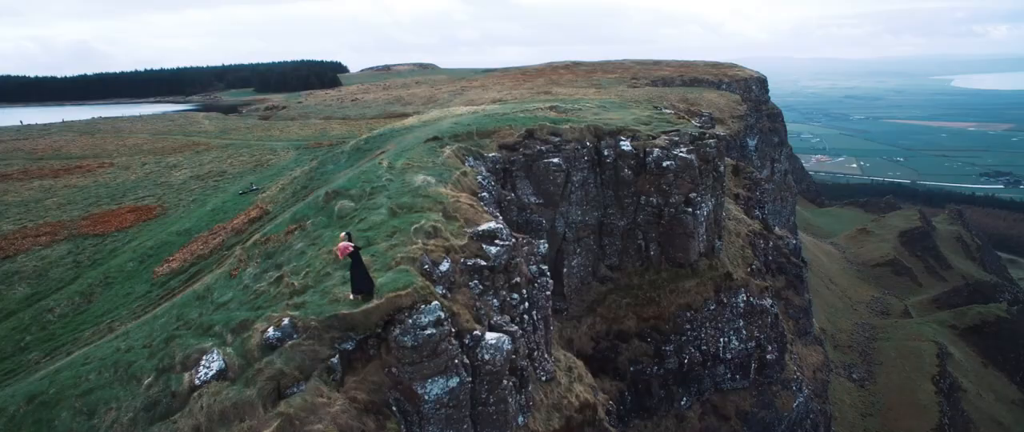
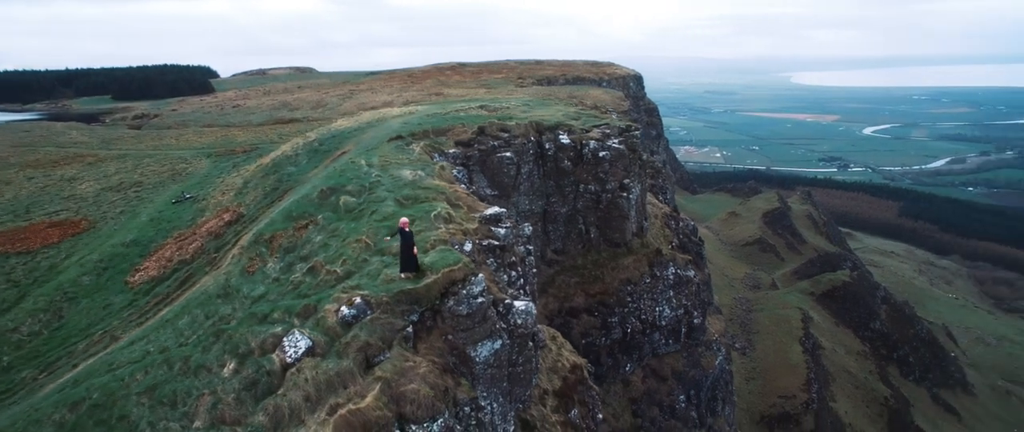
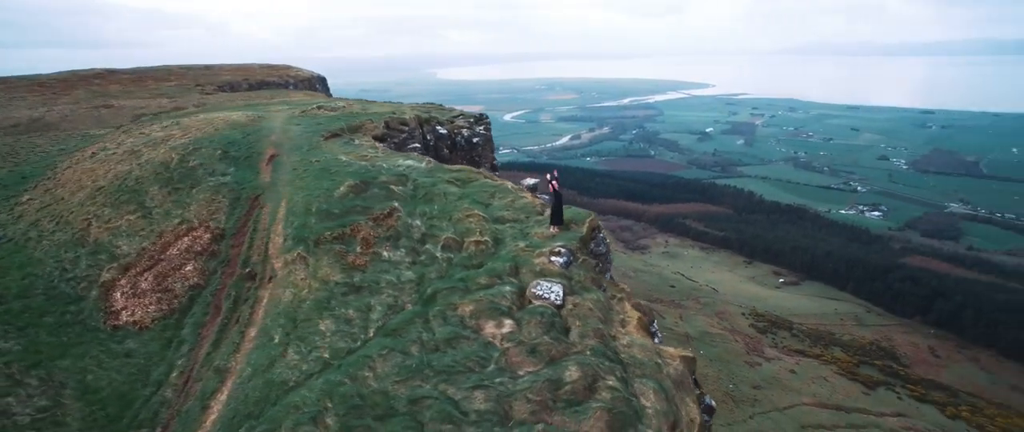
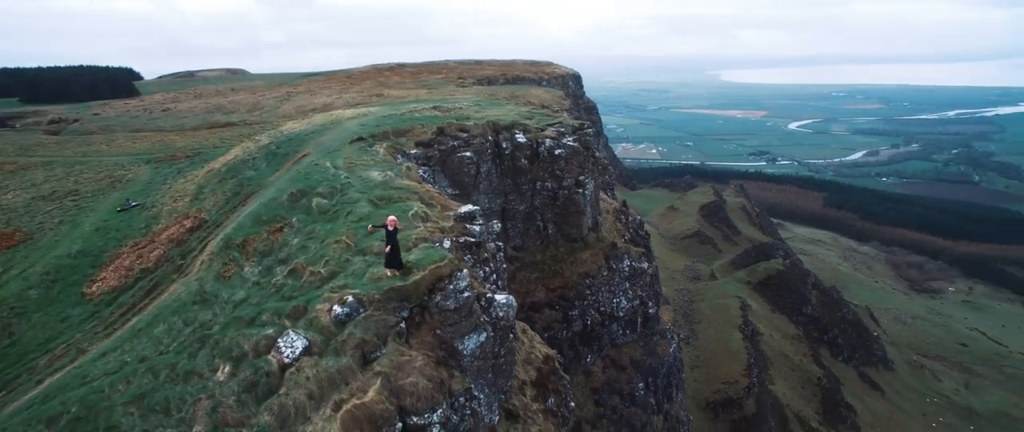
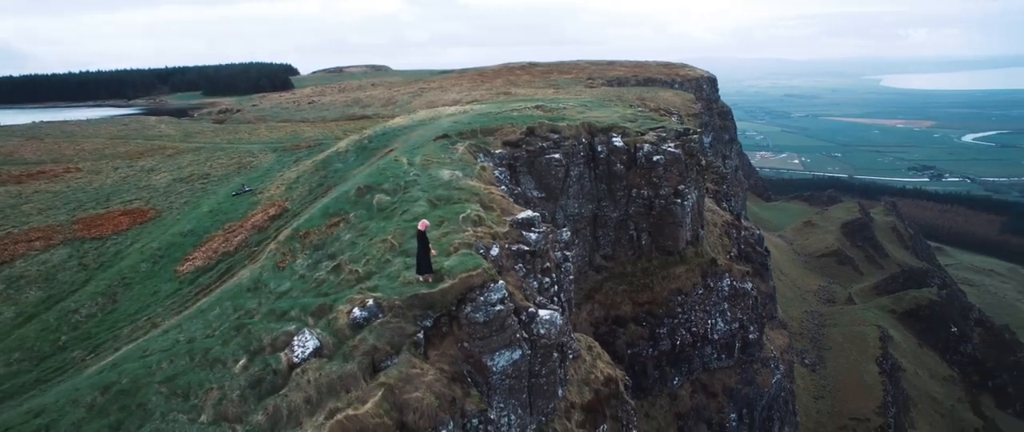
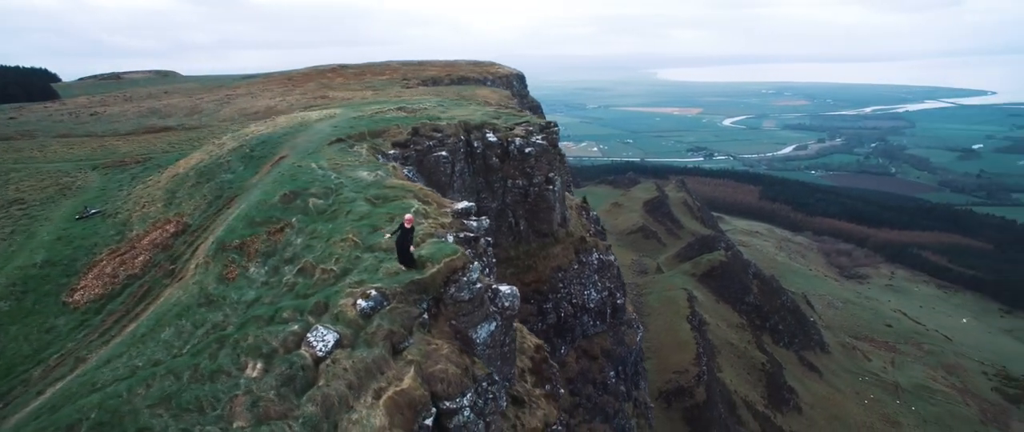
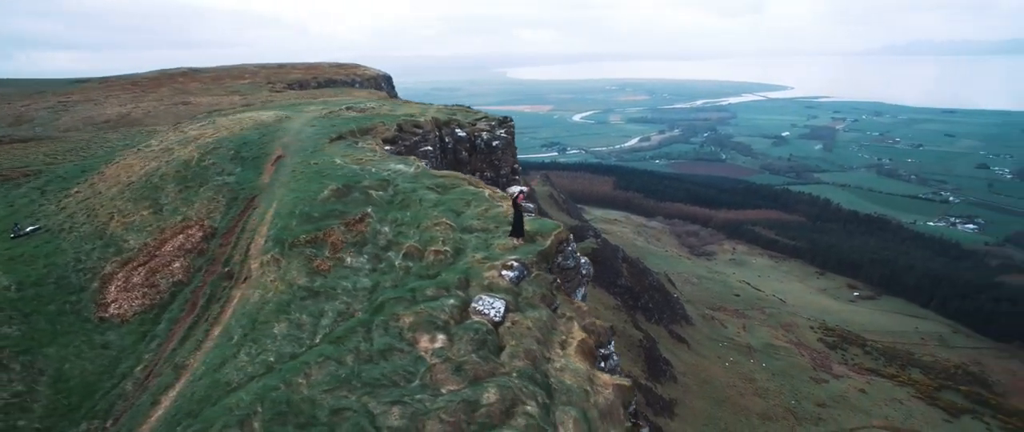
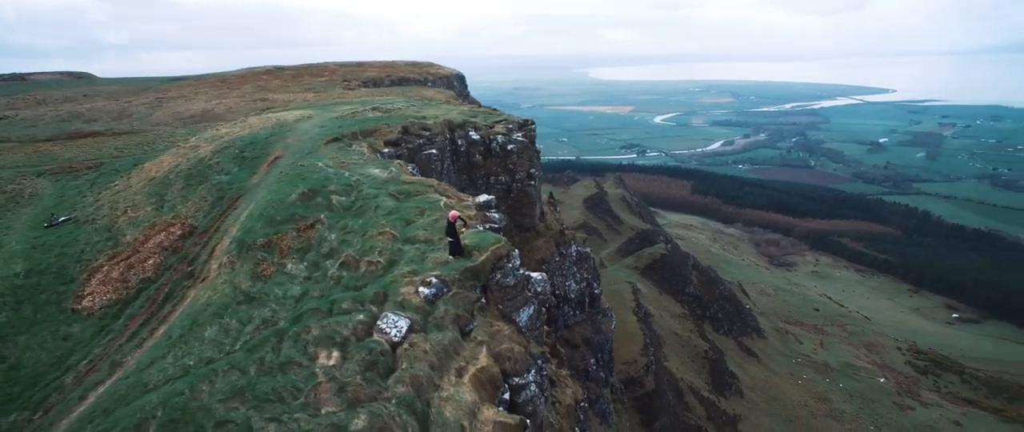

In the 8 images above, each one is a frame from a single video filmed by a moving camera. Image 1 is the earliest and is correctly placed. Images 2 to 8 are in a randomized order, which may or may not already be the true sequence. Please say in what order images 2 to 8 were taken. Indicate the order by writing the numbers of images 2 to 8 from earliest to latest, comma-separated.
5, 2, 4, 6, 8, 7, 3
